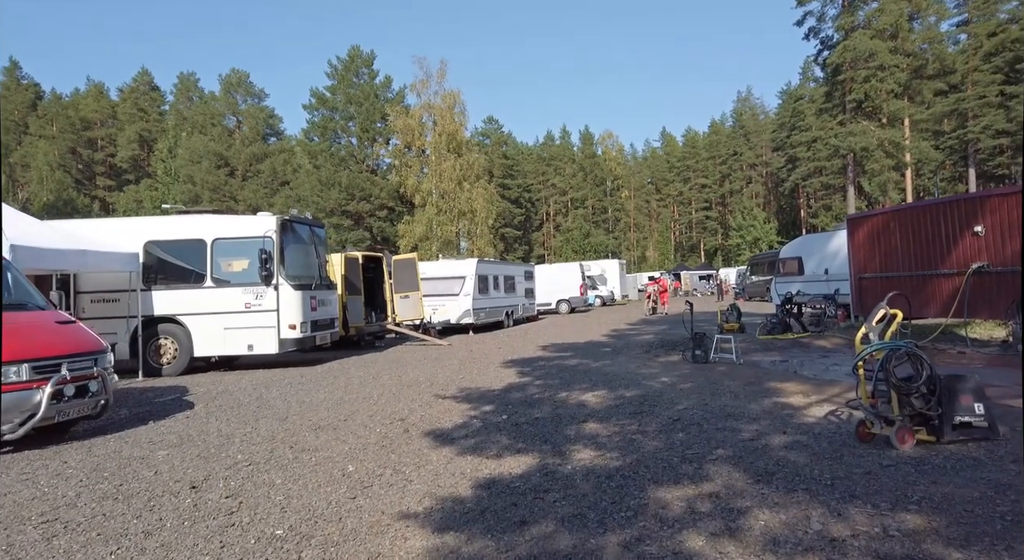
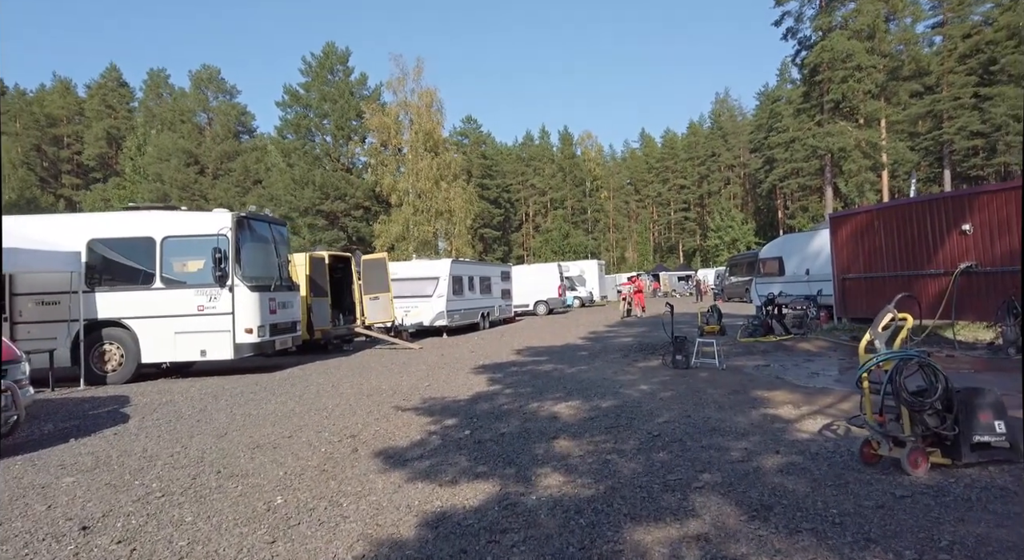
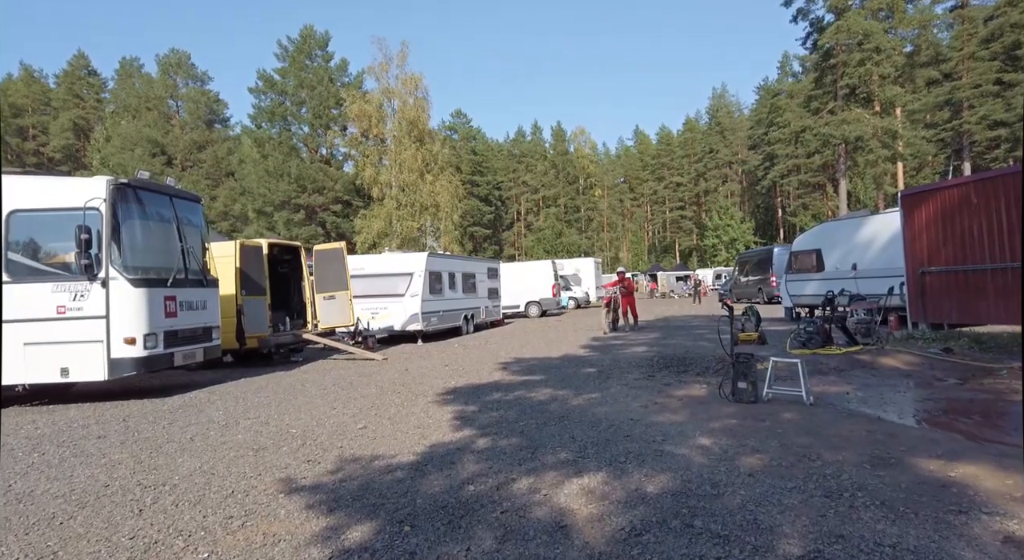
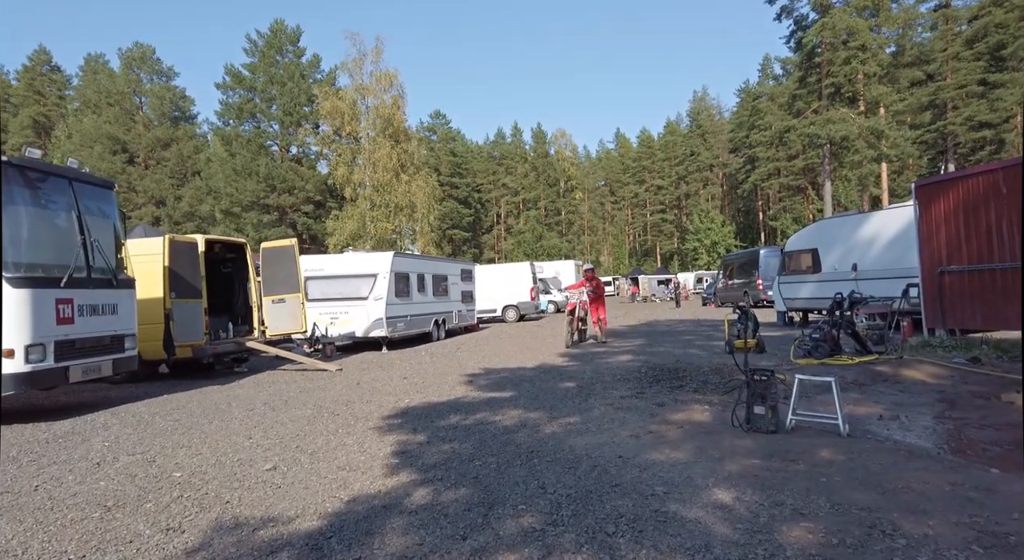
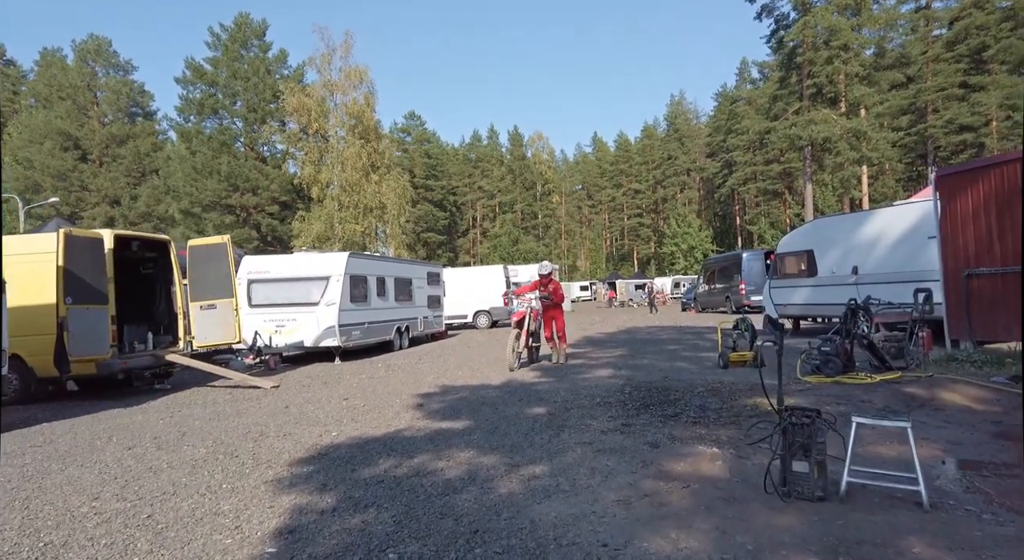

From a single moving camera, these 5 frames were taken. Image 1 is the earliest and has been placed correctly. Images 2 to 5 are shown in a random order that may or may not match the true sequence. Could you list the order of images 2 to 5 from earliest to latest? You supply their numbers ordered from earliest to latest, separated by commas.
2, 3, 4, 5
